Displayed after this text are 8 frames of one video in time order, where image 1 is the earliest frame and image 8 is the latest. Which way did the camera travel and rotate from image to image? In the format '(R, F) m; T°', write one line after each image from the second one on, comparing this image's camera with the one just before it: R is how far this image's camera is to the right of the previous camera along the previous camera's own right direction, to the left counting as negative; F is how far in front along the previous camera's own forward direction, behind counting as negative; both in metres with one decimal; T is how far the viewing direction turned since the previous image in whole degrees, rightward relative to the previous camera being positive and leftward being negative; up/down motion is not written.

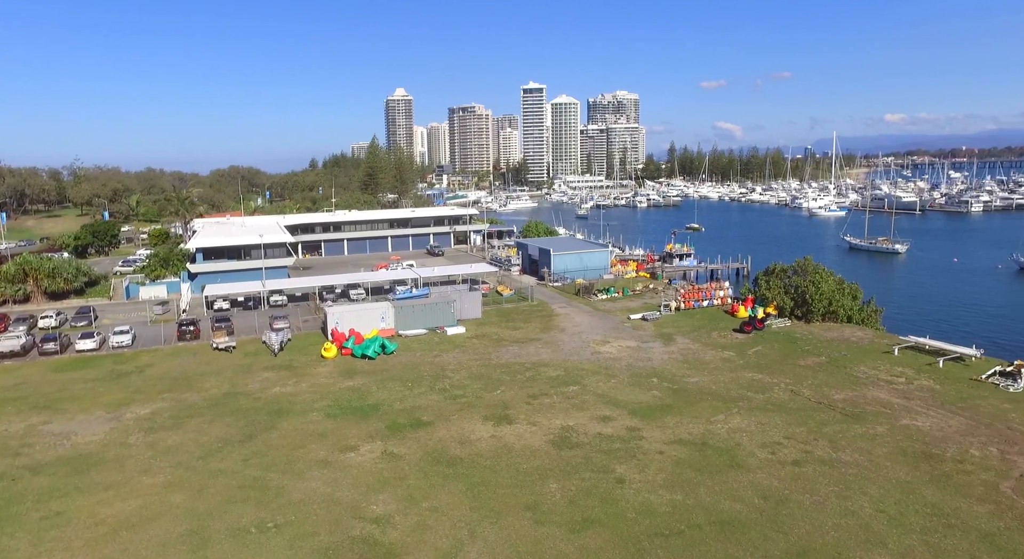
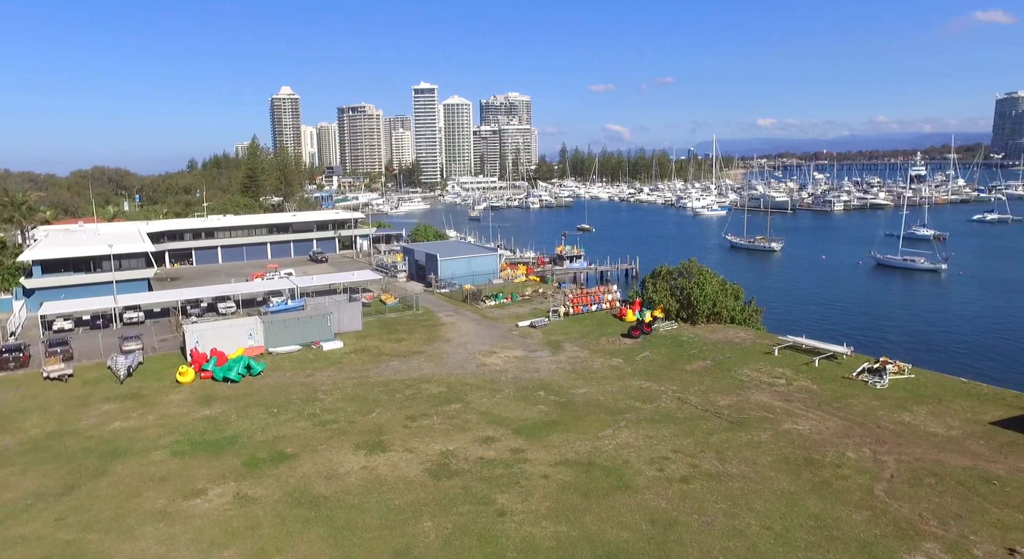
(+0.7, +1.4) m; +8°
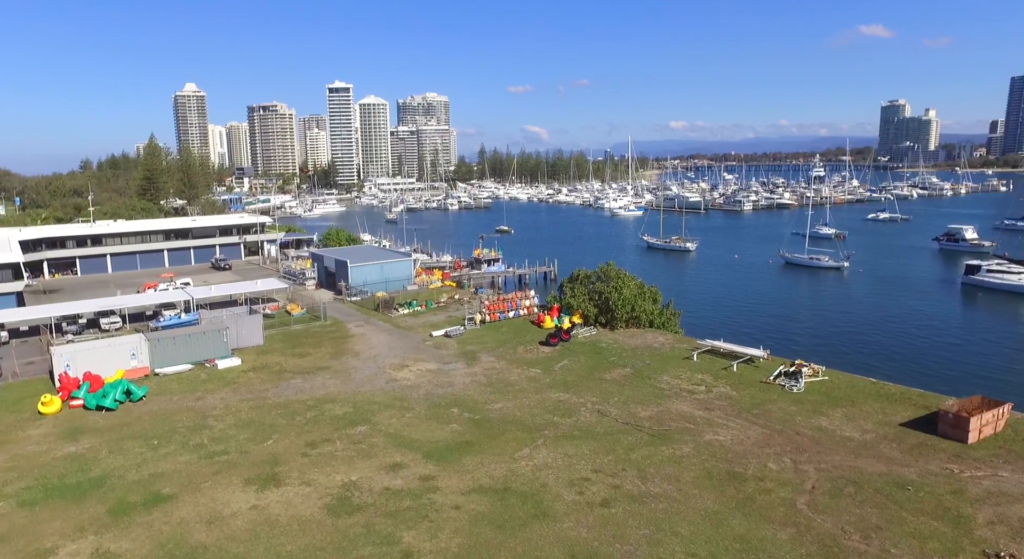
(+0.4, +1.3) m; +6°
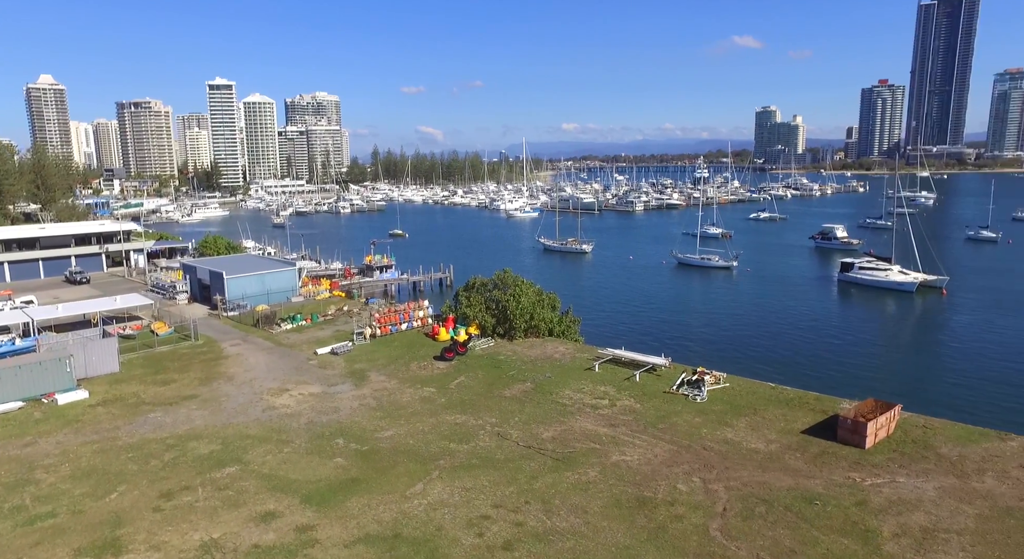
(+0.3, +1.7) m; +8°
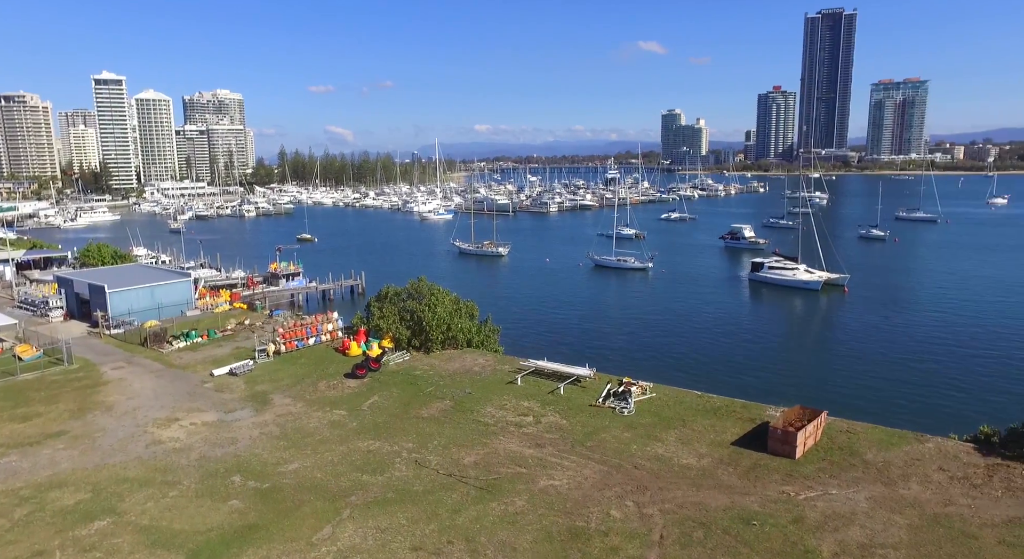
(0.0, +1.4) m; +7°
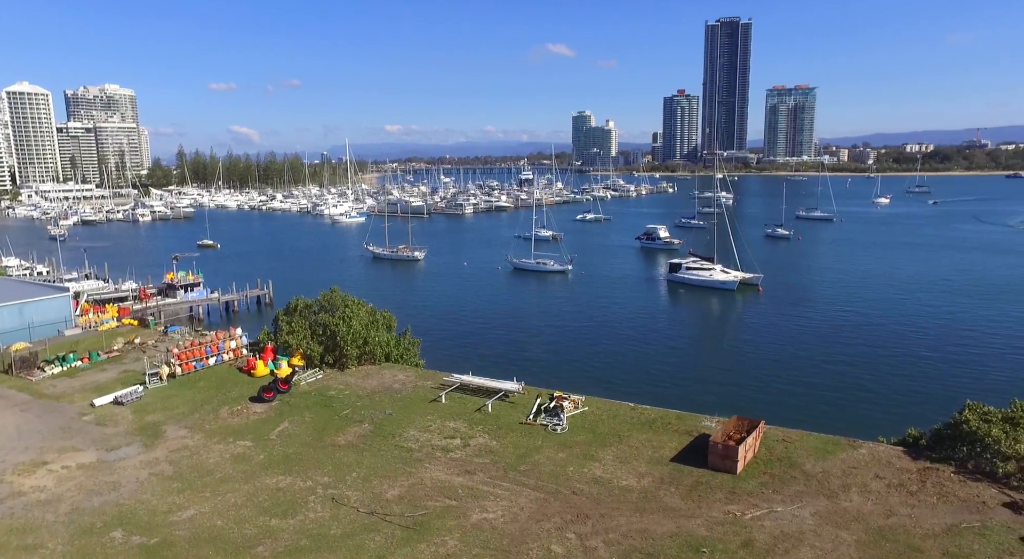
(-0.2, +1.4) m; +7°
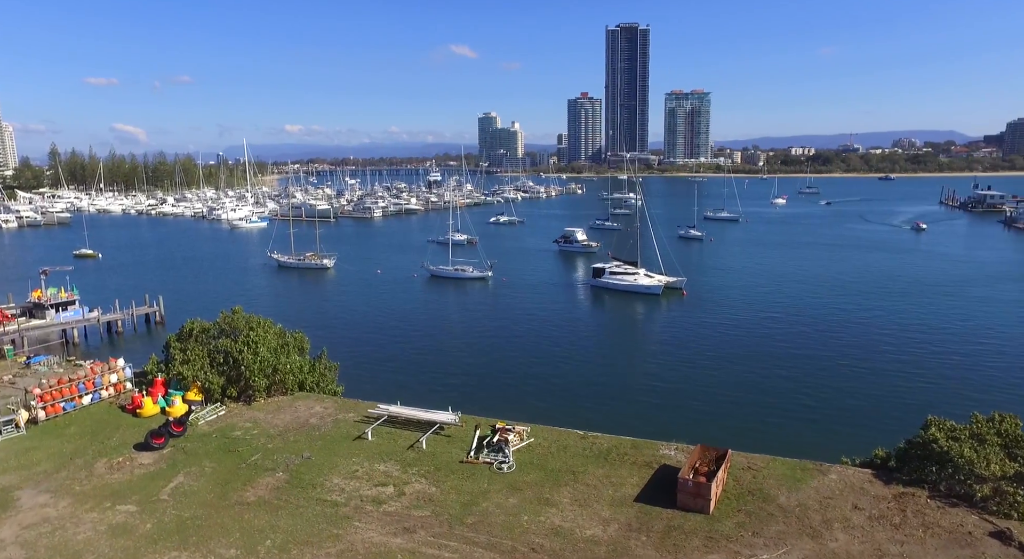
(-0.7, +2.4) m; +8°
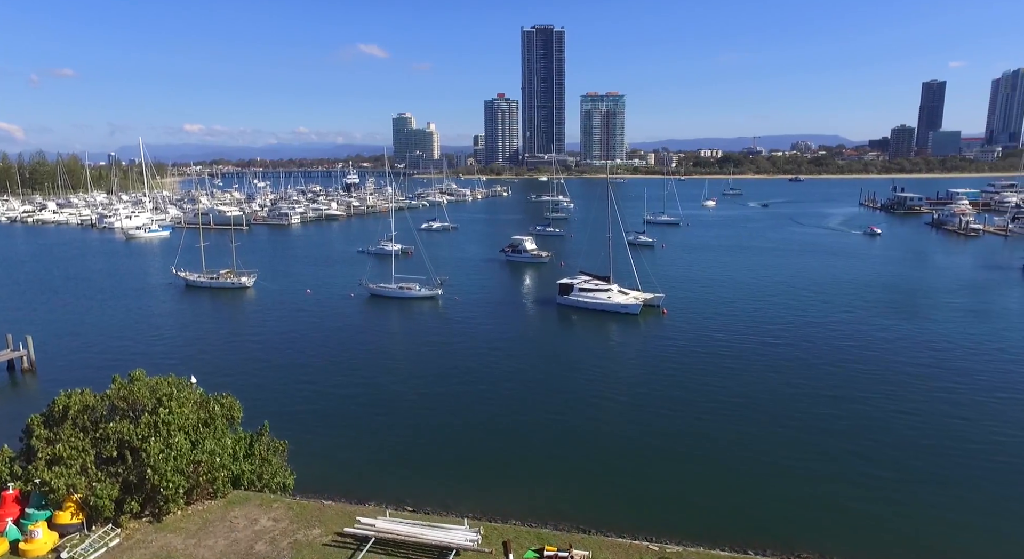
(-2.5, +6.3) m; +7°
